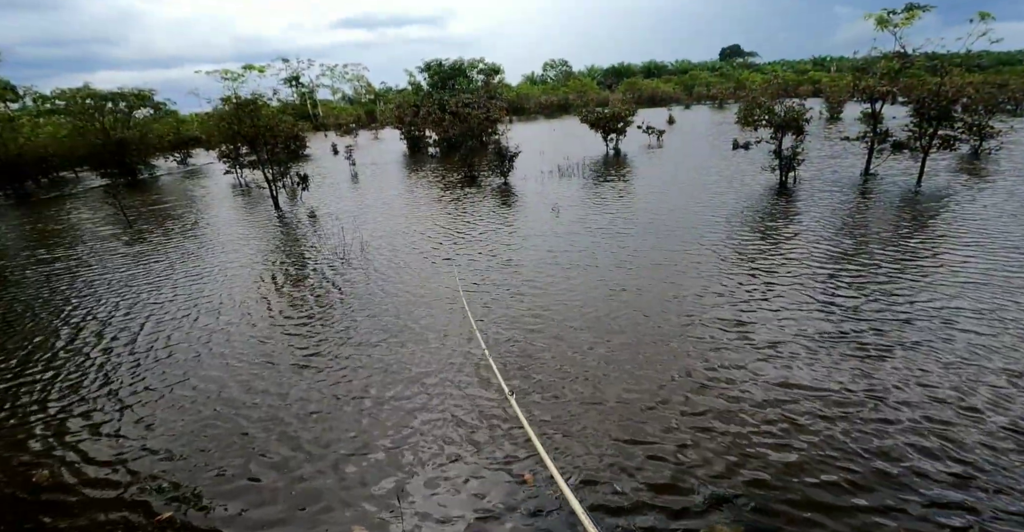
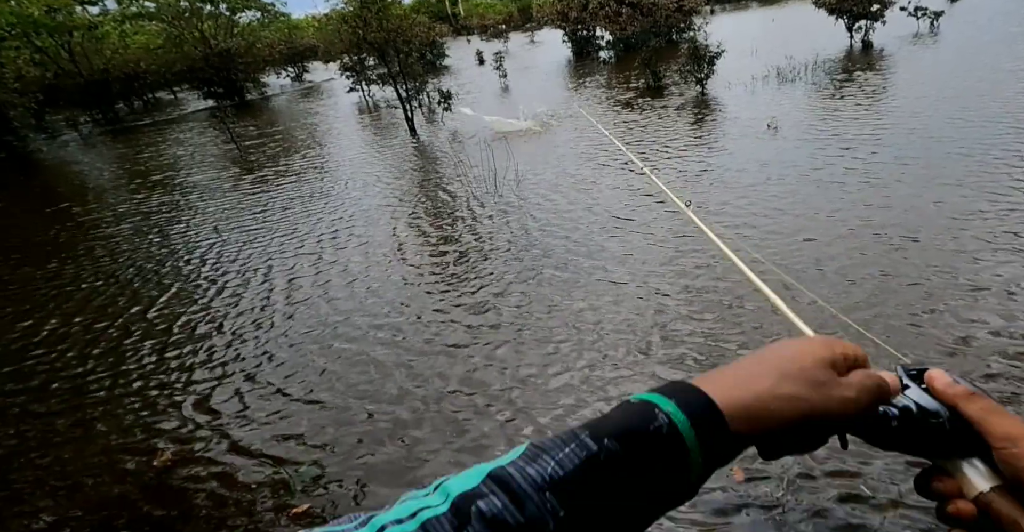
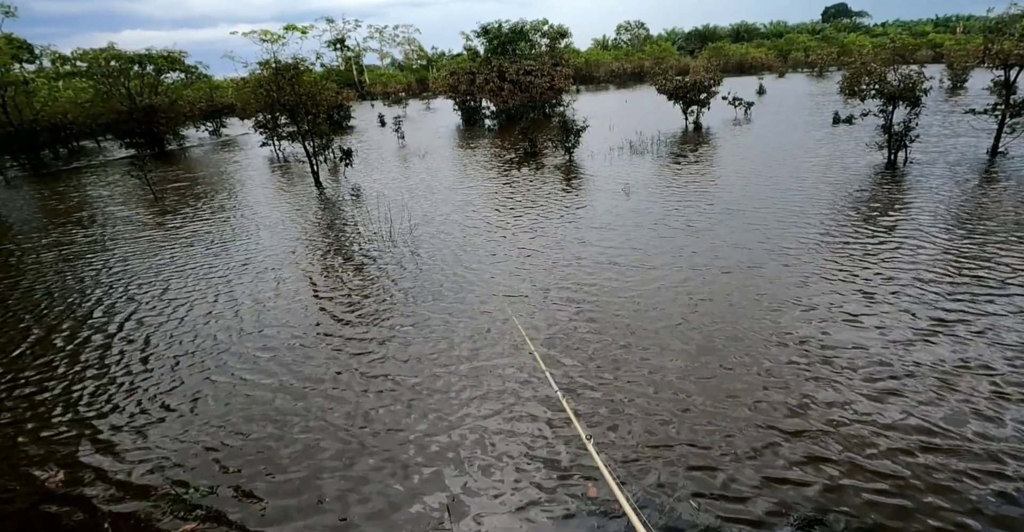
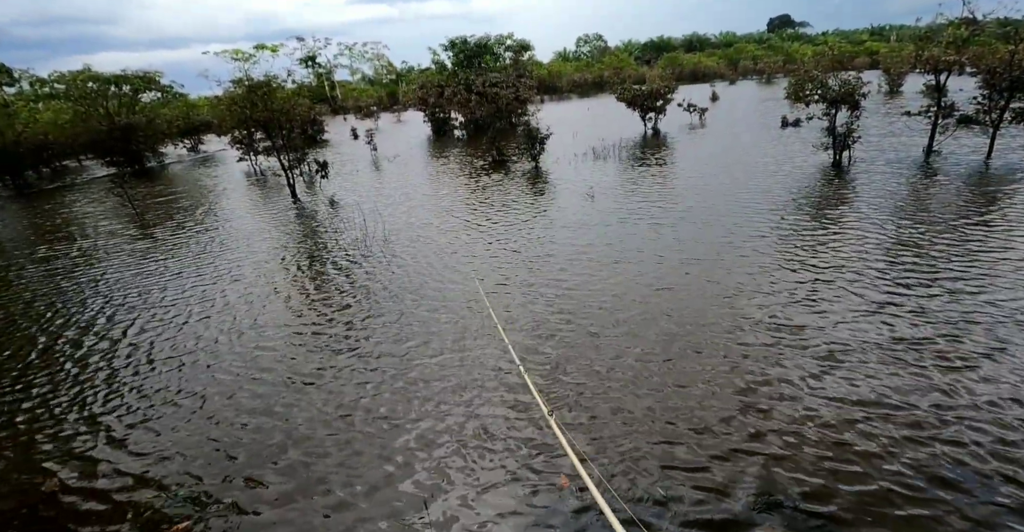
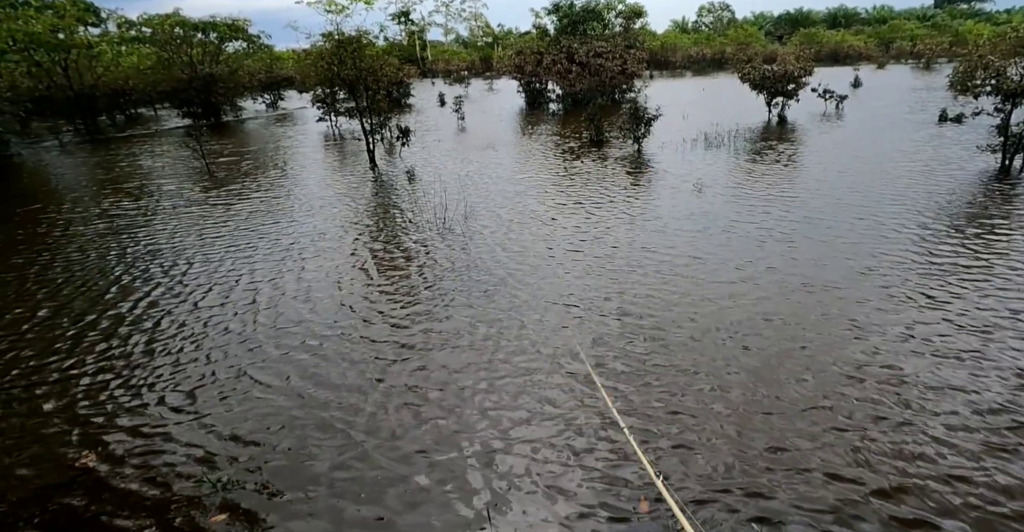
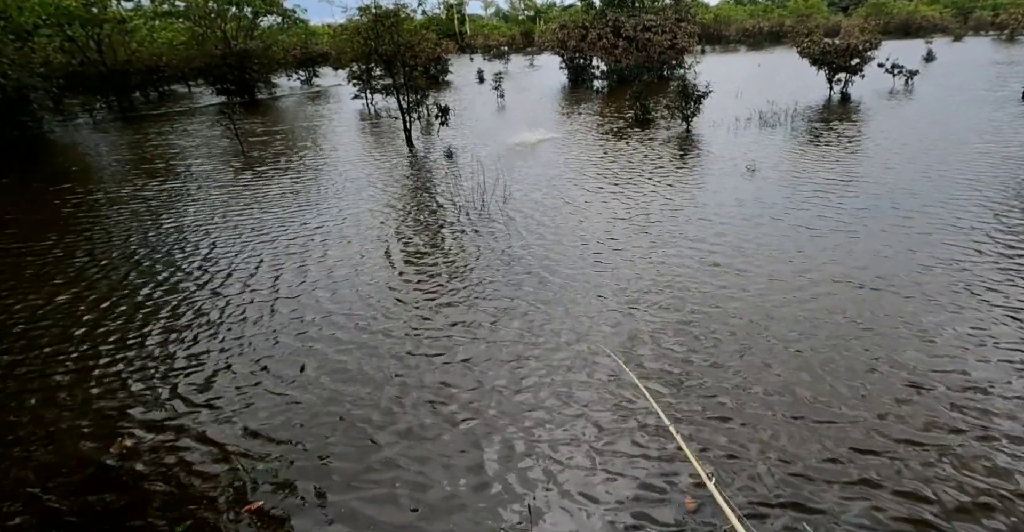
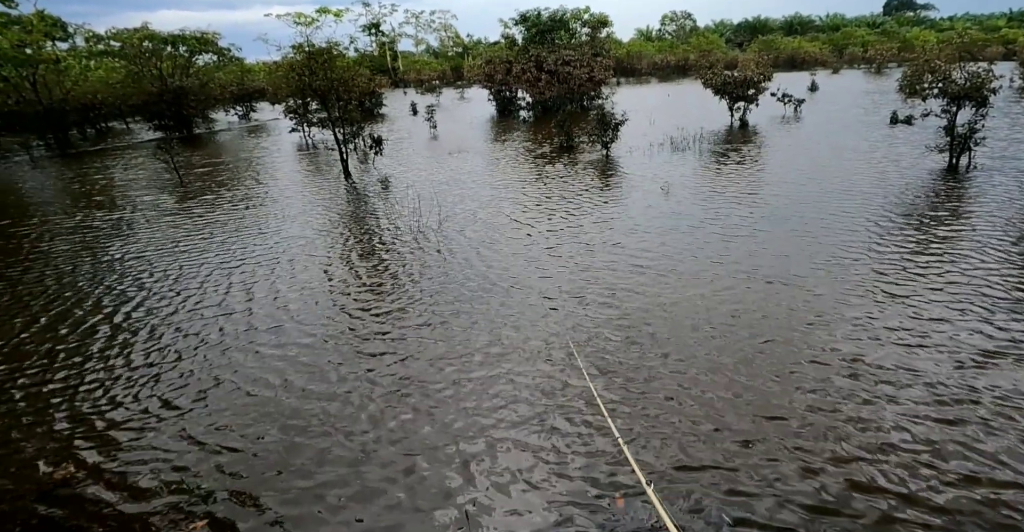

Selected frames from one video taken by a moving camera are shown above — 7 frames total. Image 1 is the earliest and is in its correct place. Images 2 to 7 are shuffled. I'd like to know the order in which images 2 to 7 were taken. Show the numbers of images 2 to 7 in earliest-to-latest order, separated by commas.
4, 3, 7, 5, 6, 2
